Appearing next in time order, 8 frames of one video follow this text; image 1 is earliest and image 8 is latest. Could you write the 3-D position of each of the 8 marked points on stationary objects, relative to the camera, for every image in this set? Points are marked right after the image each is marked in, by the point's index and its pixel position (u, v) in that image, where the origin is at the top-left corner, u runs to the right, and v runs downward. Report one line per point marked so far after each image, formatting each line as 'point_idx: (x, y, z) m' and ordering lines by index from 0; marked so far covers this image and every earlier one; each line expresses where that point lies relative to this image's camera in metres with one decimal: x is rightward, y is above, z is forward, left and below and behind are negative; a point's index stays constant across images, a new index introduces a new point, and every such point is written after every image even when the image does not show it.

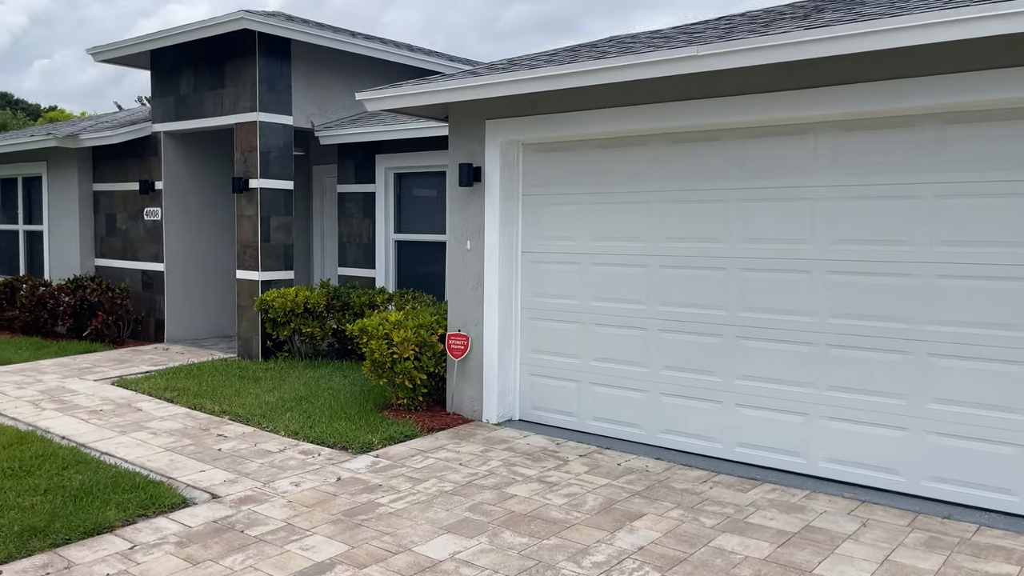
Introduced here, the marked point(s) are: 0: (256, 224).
0: (-2.6, +0.7, +8.7) m
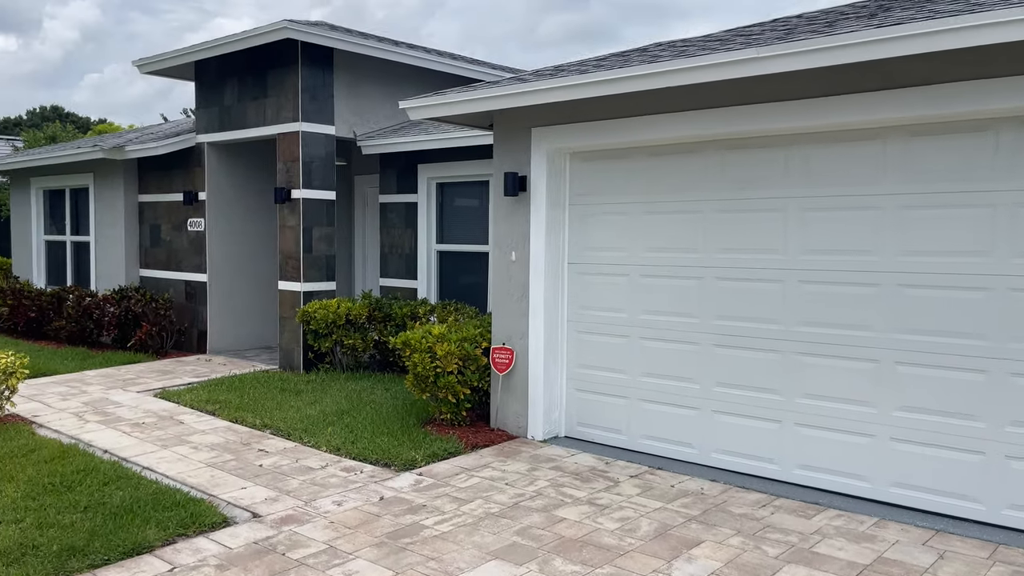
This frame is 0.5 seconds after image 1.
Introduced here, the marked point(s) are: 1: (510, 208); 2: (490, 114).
0: (-2.2, +0.5, +8.6) m
1: (0.0, +0.6, +6.3) m
2: (-0.2, +1.3, +6.3) m
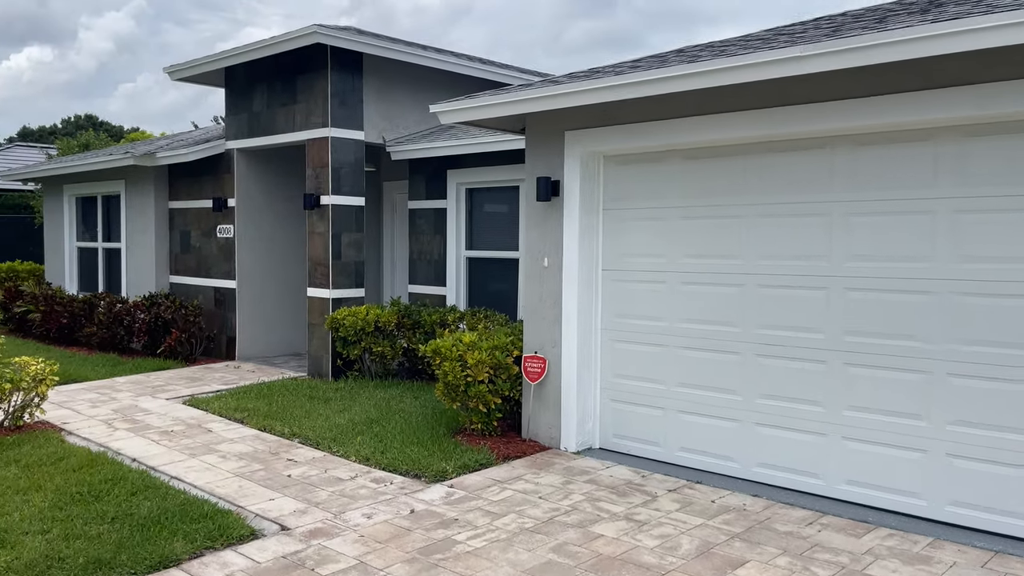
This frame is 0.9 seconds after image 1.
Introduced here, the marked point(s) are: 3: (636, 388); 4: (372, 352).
0: (-1.9, +0.5, +8.5) m
1: (+0.2, +0.5, +6.1) m
2: (+0.1, +1.3, +6.2) m
3: (+0.9, -0.7, +5.9) m
4: (-1.4, -0.6, +8.3) m
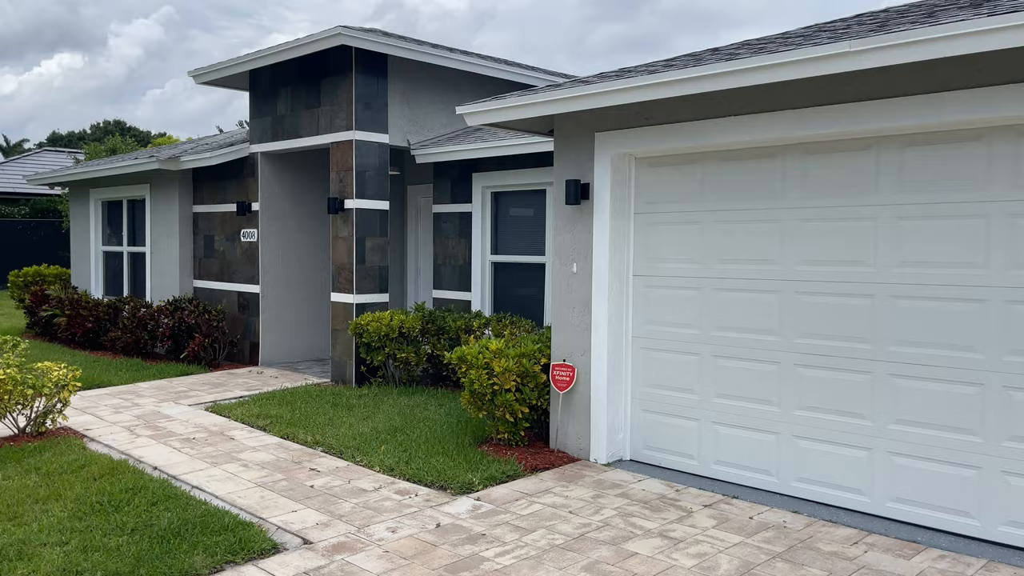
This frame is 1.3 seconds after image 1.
0: (-1.6, +0.4, +8.4) m
1: (+0.4, +0.5, +5.9) m
2: (+0.3, +1.2, +6.0) m
3: (+1.1, -0.7, +5.7) m
4: (-1.1, -0.7, +8.2) m
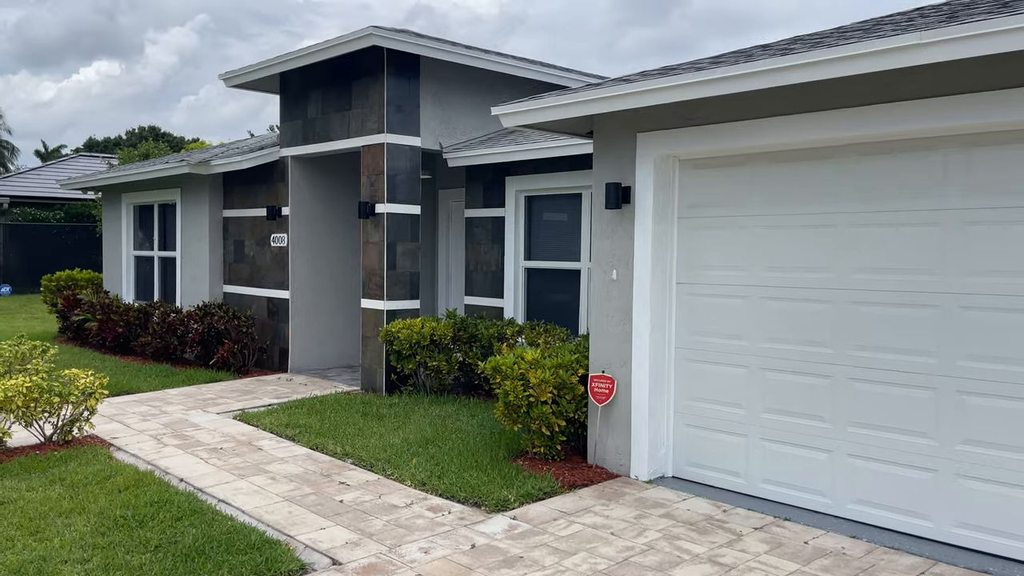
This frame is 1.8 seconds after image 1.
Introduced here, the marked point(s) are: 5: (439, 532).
0: (-1.3, +0.4, +8.2) m
1: (+0.7, +0.4, +5.7) m
2: (+0.5, +1.2, +5.8) m
3: (+1.3, -0.8, +5.4) m
4: (-0.8, -0.8, +8.0) m
5: (-0.4, -1.3, +4.6) m
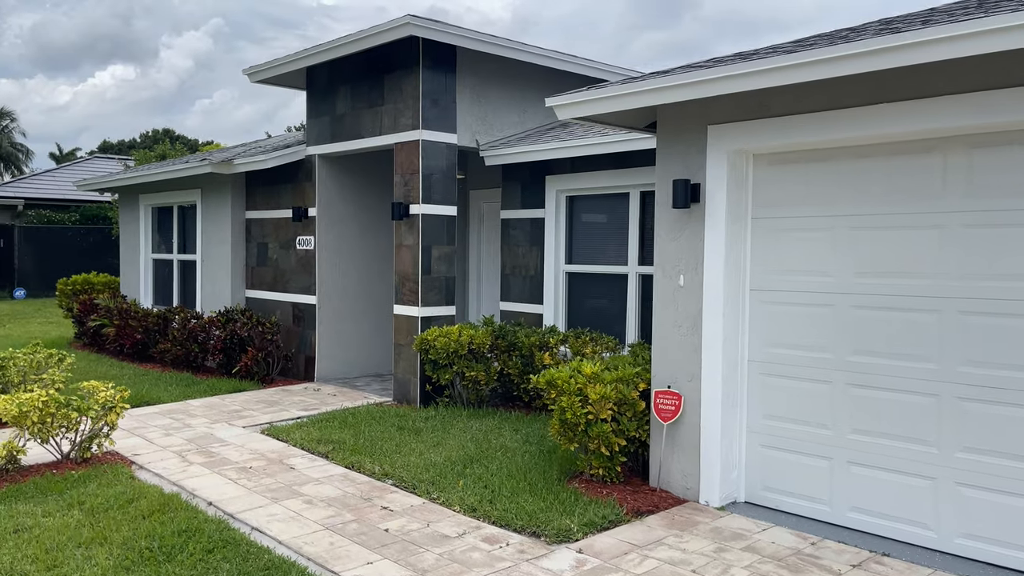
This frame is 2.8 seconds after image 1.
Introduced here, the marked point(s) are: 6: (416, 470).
0: (-0.9, +0.3, +7.8) m
1: (+1.0, +0.4, +5.2) m
2: (+0.9, +1.1, +5.3) m
3: (+1.6, -0.8, +4.9) m
4: (-0.4, -0.8, +7.5) m
5: (-0.1, -1.4, +4.1) m
6: (-0.7, -1.2, +5.7) m
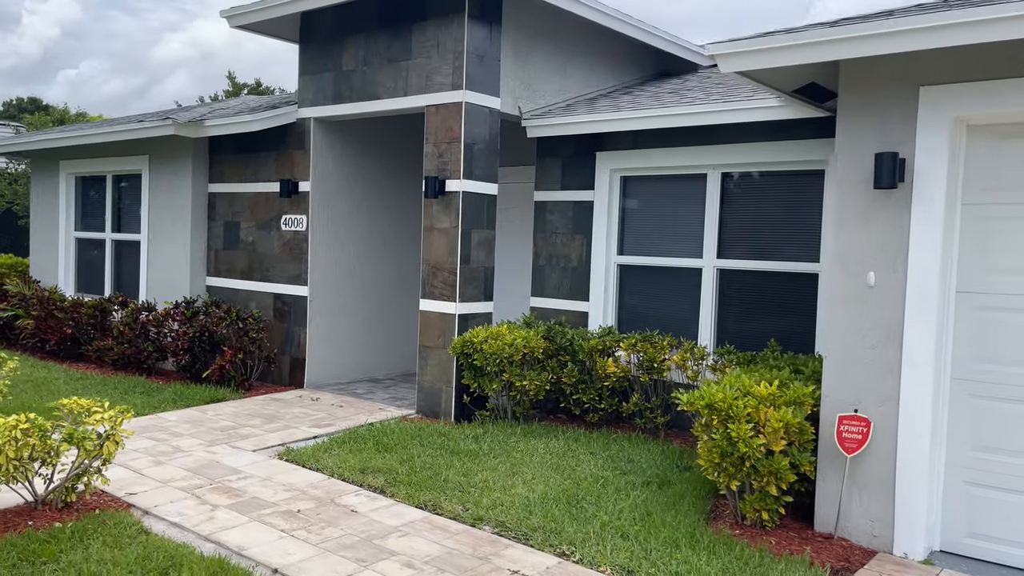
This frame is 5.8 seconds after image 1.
0: (-0.5, +0.4, +6.5) m
1: (+1.8, +0.4, +4.2) m
2: (+1.7, +1.1, +4.3) m
3: (+2.4, -0.9, +4.0) m
4: (0.0, -0.7, +6.3) m
5: (+0.8, -1.4, +3.0) m
6: (0.0, -1.2, +4.5) m
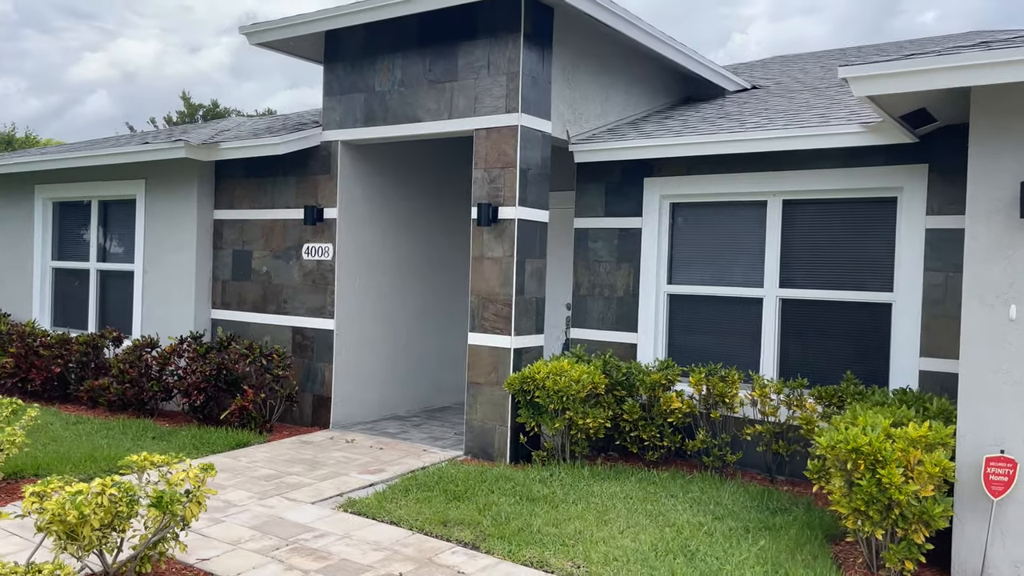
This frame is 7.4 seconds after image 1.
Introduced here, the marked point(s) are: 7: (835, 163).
0: (0.0, +0.1, +6.1) m
1: (+2.4, +0.2, +4.1) m
2: (+2.3, +1.0, +4.1) m
3: (+3.0, -1.0, +3.8) m
4: (+0.5, -1.0, +6.0) m
5: (+1.5, -1.5, +2.7) m
6: (+0.6, -1.4, +4.2) m
7: (+2.3, +0.9, +6.0) m
